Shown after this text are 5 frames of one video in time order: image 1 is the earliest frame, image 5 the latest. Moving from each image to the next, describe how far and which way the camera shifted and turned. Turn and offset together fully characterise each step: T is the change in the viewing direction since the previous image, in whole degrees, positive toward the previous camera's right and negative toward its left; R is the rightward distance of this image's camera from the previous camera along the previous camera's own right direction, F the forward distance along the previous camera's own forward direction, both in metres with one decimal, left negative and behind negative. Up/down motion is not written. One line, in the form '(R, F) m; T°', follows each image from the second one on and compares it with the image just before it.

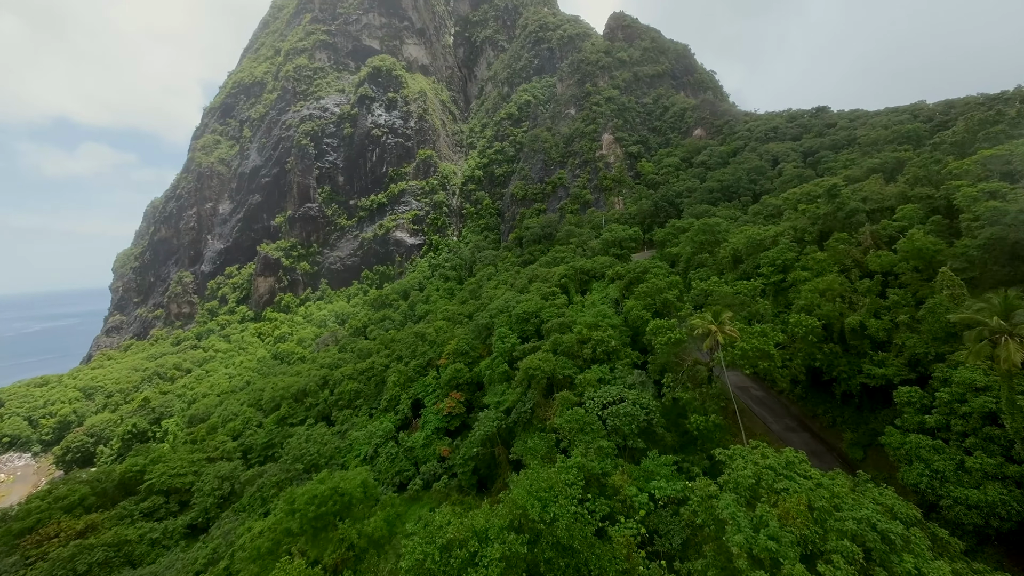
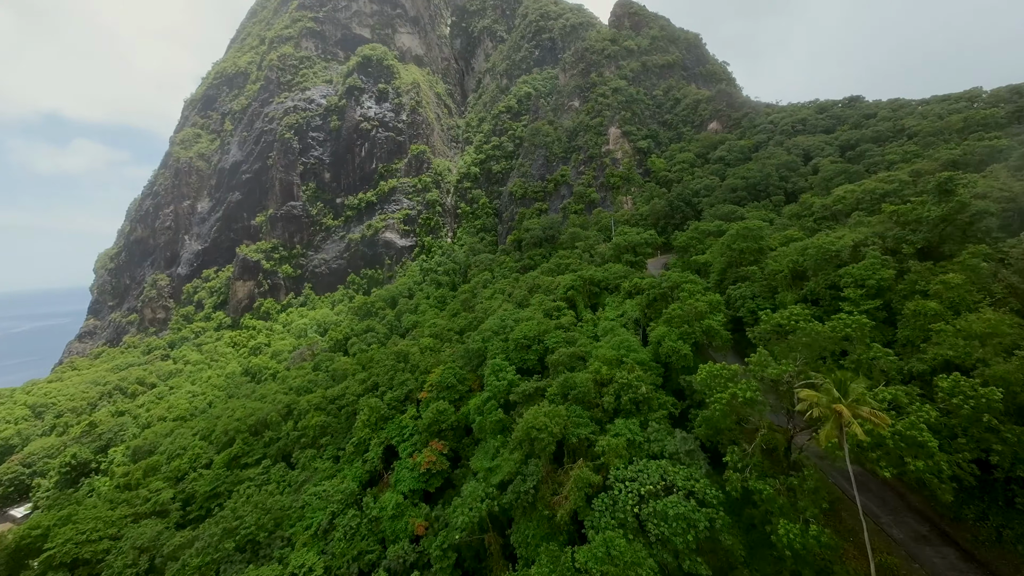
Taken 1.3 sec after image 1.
(+0.1, +5.4) m; 0°
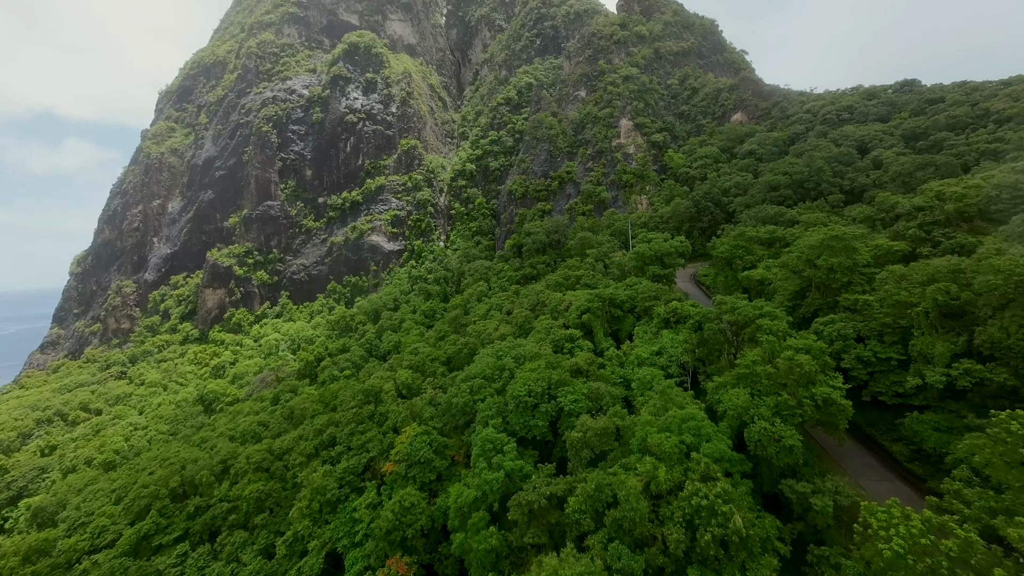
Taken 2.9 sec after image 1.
(0.0, +6.7) m; 0°
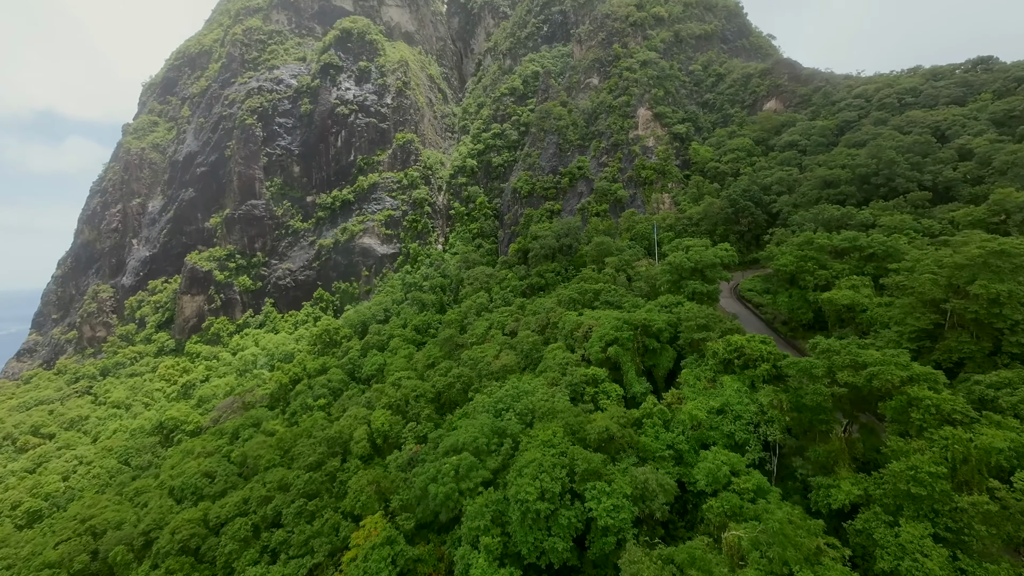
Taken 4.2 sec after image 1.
(0.0, +5.7) m; -1°
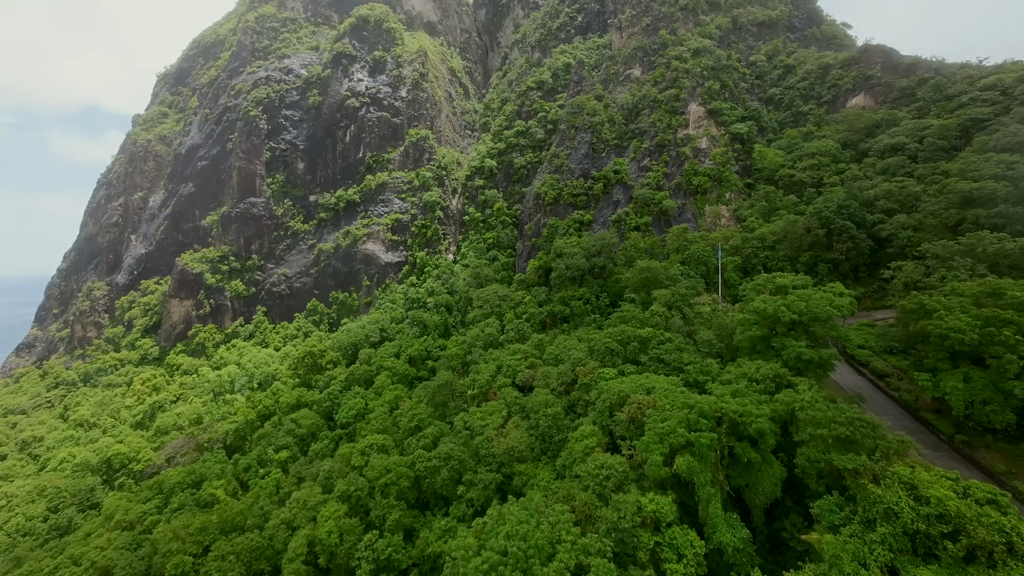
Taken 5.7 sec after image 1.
(+0.1, +7.2) m; -3°
